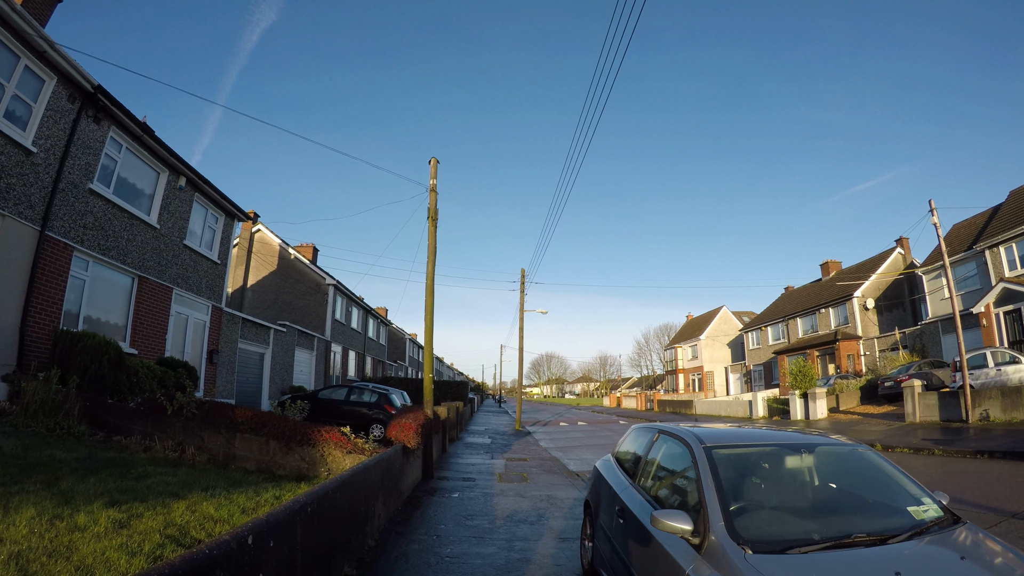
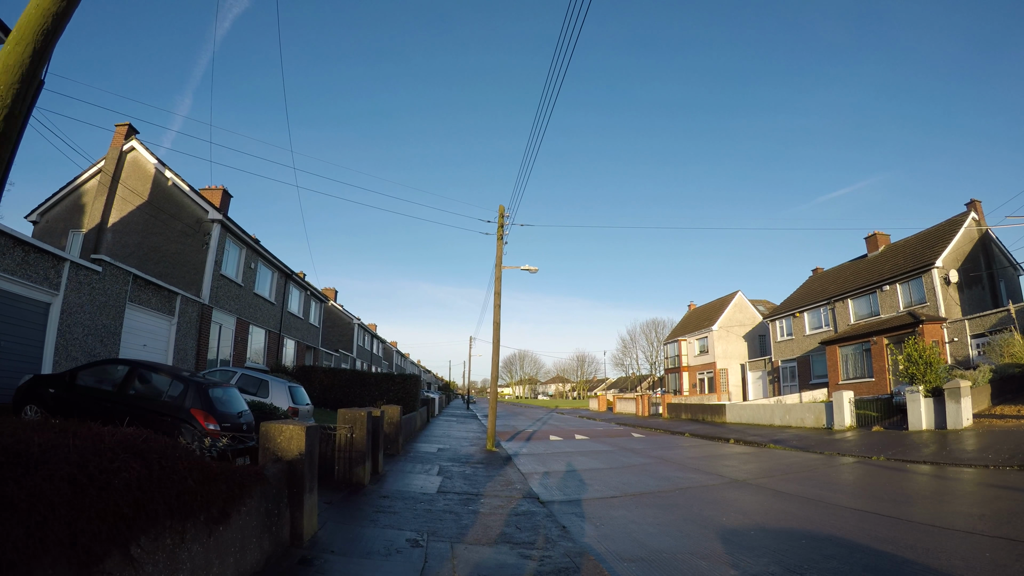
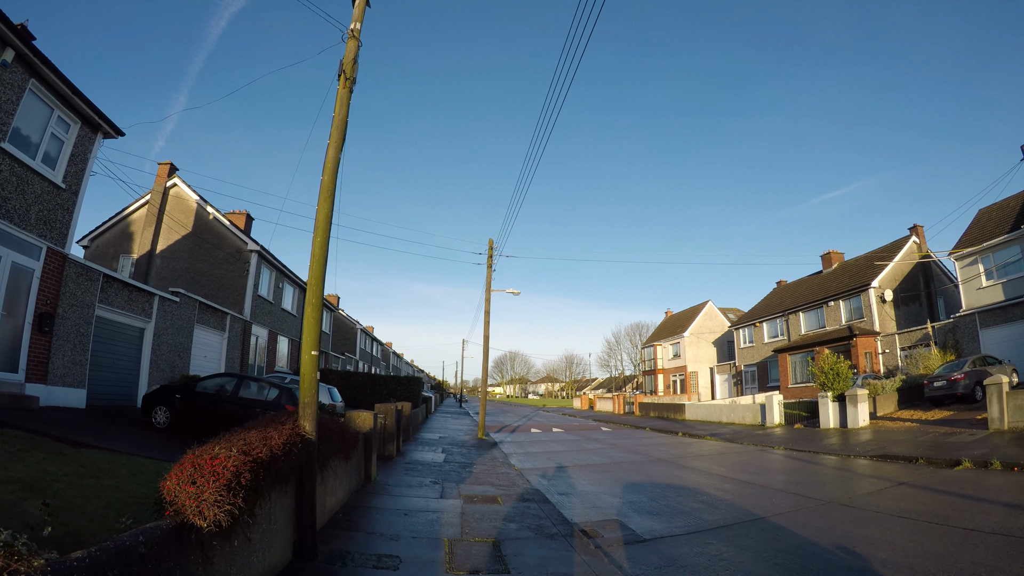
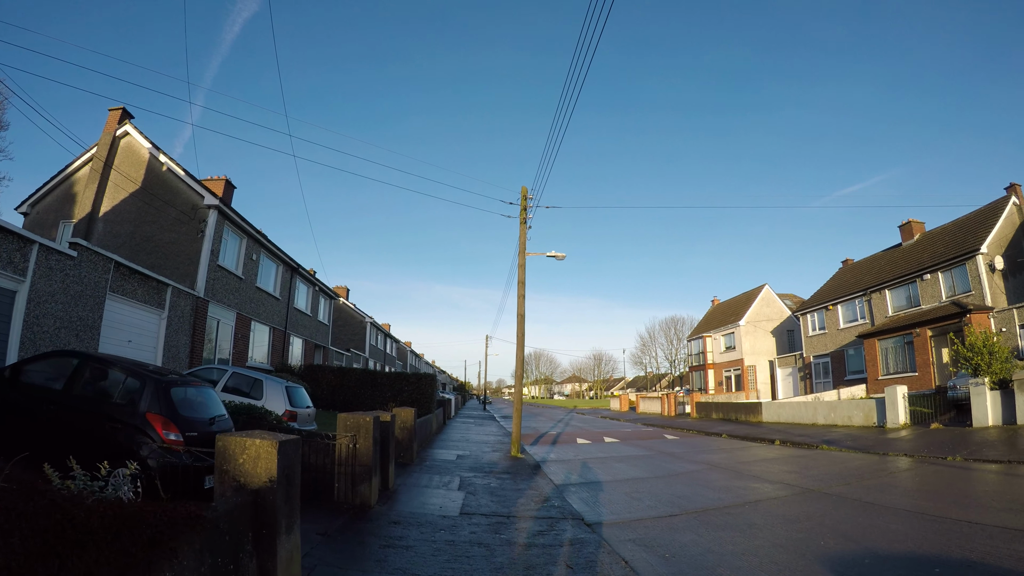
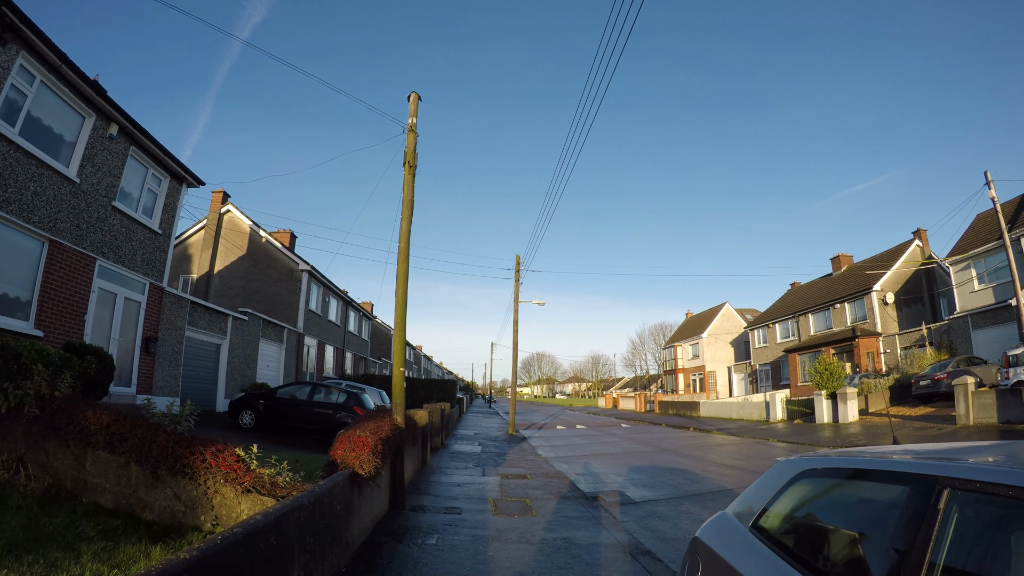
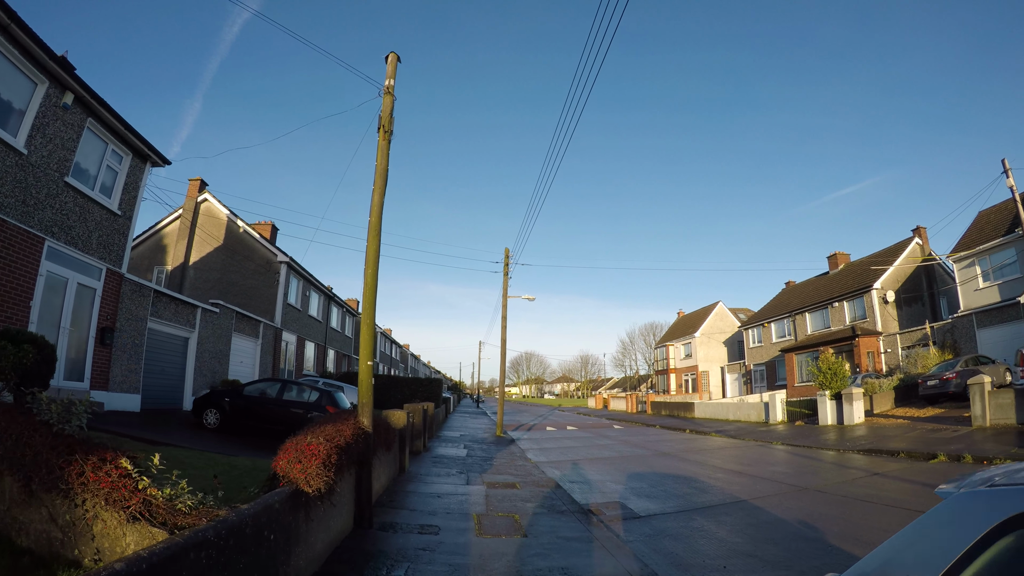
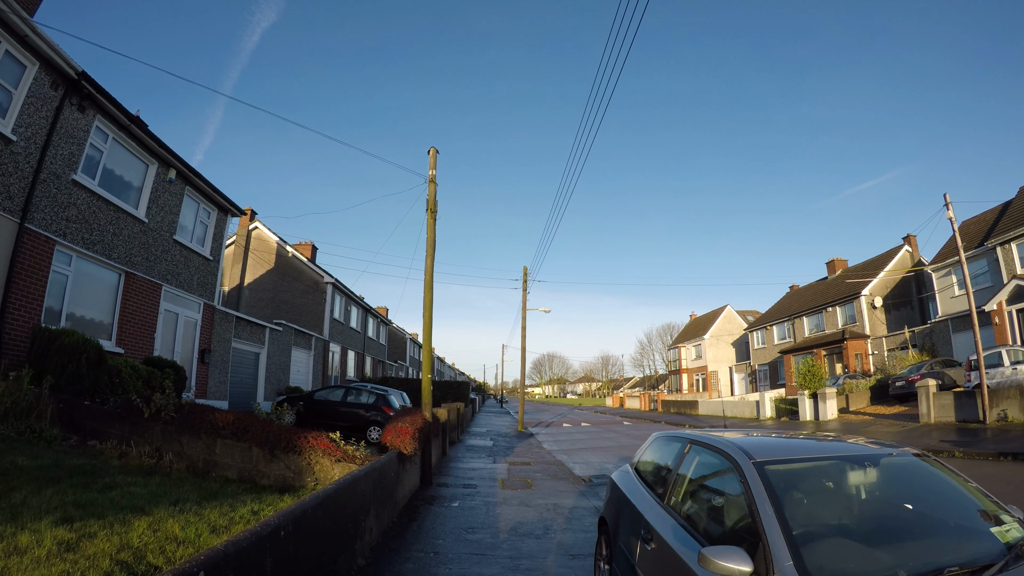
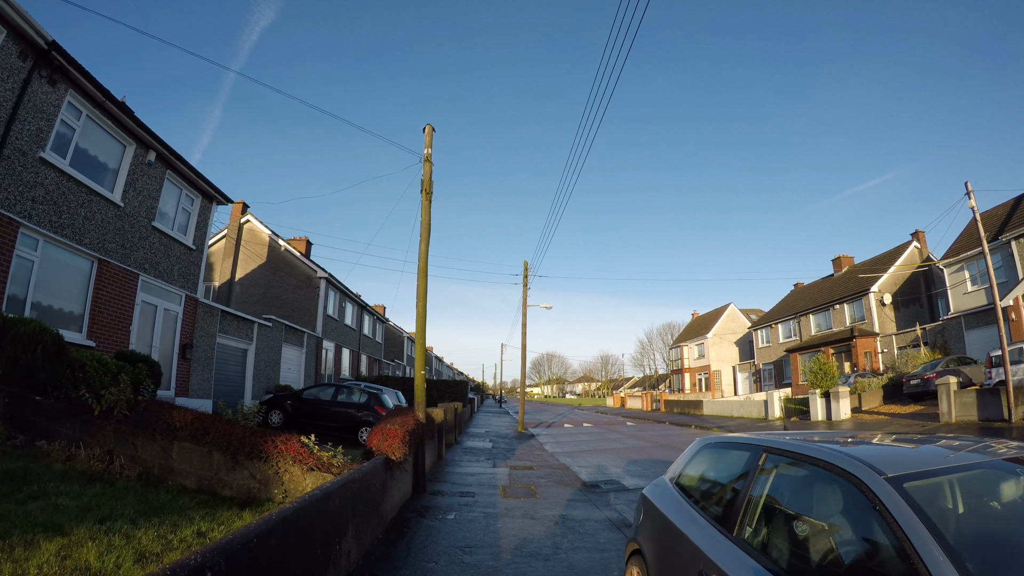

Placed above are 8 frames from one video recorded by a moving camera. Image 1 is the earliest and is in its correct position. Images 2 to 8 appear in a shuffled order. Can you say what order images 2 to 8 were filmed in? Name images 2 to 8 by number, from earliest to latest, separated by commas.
7, 8, 5, 6, 3, 2, 4
